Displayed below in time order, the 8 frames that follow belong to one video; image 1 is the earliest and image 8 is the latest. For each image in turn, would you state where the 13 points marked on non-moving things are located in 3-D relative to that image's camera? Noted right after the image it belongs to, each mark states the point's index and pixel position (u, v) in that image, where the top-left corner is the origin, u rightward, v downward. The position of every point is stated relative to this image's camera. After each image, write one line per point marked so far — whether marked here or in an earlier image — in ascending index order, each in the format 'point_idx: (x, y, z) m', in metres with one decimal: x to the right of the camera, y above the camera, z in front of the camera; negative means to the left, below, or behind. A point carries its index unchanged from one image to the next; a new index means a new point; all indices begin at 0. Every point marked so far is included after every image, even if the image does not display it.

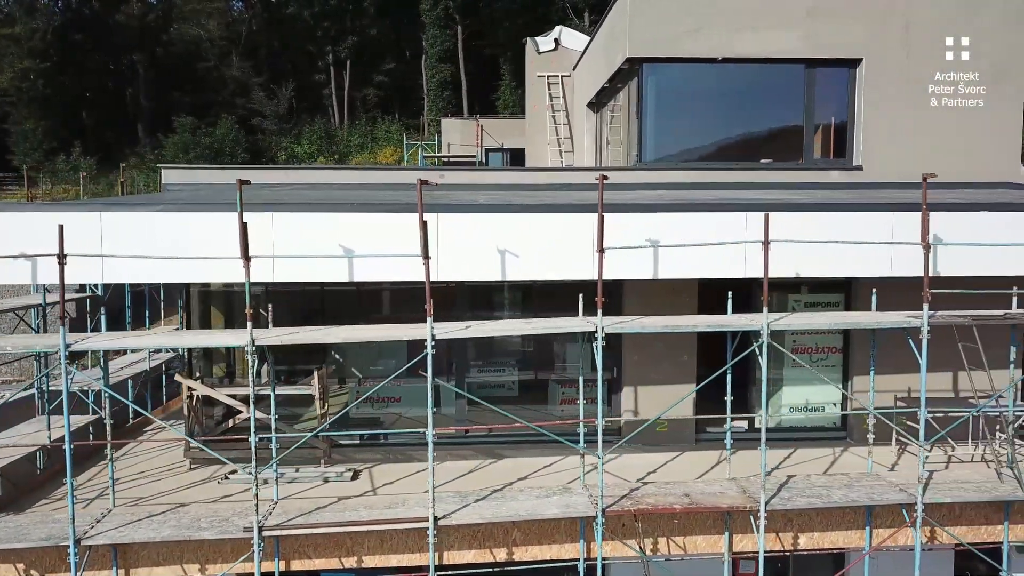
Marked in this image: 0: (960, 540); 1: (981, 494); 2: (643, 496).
0: (+3.3, -1.9, +6.0) m
1: (+3.1, -1.4, +5.4) m
2: (+0.9, -1.4, +5.4) m
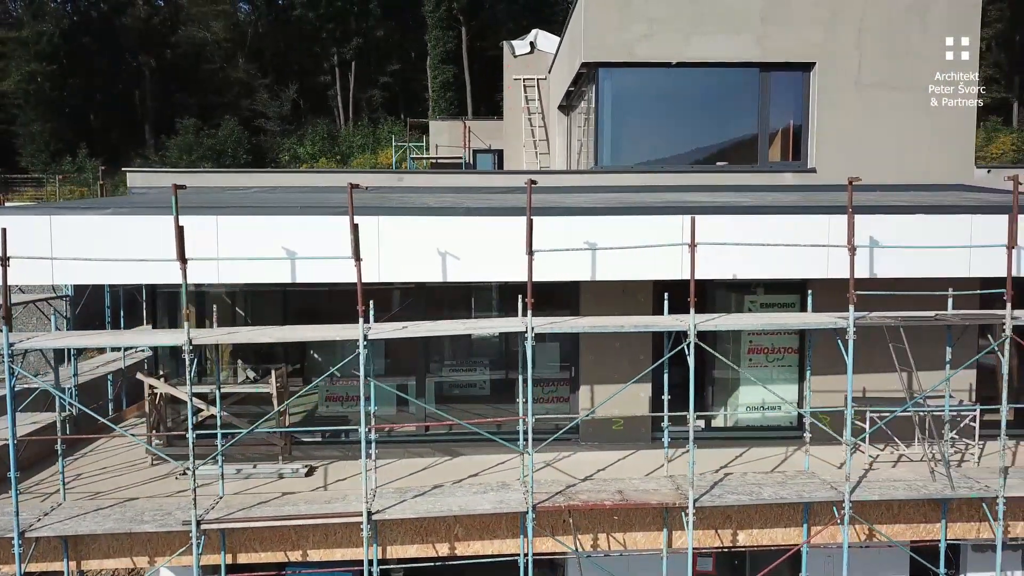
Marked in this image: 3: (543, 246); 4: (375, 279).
0: (+2.9, -1.9, +6.0) m
1: (+2.7, -1.4, +5.5) m
2: (+0.4, -1.4, +5.5) m
3: (+0.2, +0.3, +5.7) m
4: (-1.0, +0.1, +5.6) m
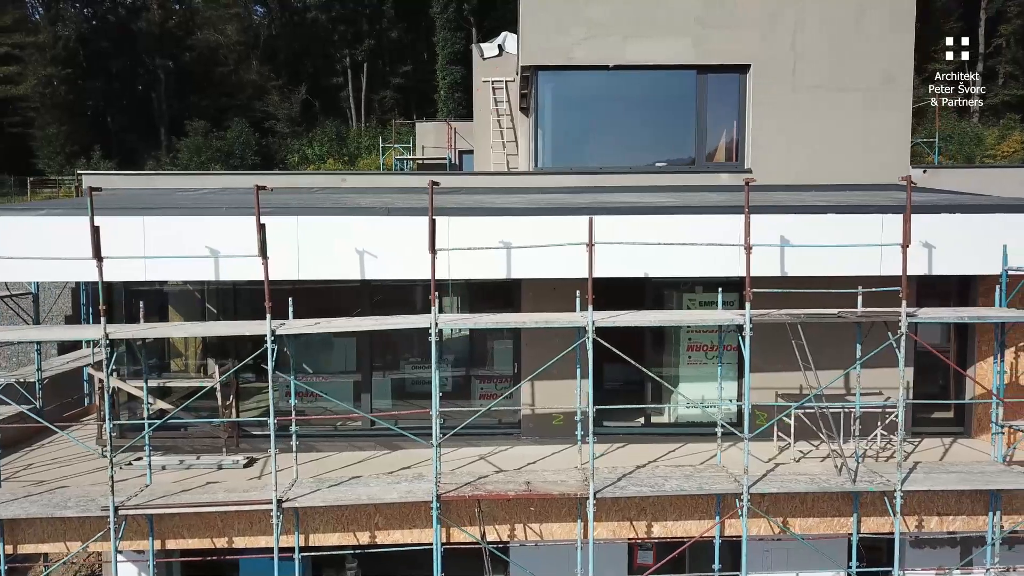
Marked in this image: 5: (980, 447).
0: (+2.3, -1.9, +6.2) m
1: (+2.1, -1.4, +5.6) m
2: (-0.2, -1.4, +5.7) m
3: (-0.4, +0.3, +5.9) m
4: (-1.6, +0.1, +5.8) m
5: (+4.3, -1.5, +7.1) m
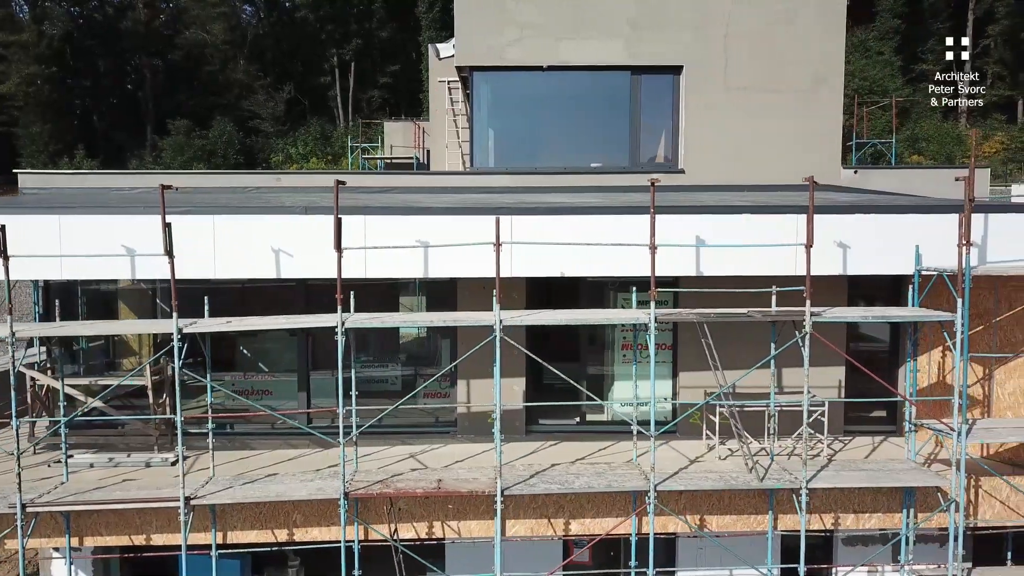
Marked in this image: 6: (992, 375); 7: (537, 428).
0: (+1.7, -1.9, +6.2) m
1: (+1.5, -1.4, +5.7) m
2: (-0.8, -1.4, +5.7) m
3: (-1.0, +0.3, +5.9) m
4: (-2.2, +0.1, +5.8) m
5: (+3.6, -1.5, +7.2) m
6: (+4.2, -0.8, +6.9) m
7: (+0.2, -1.4, +7.9) m
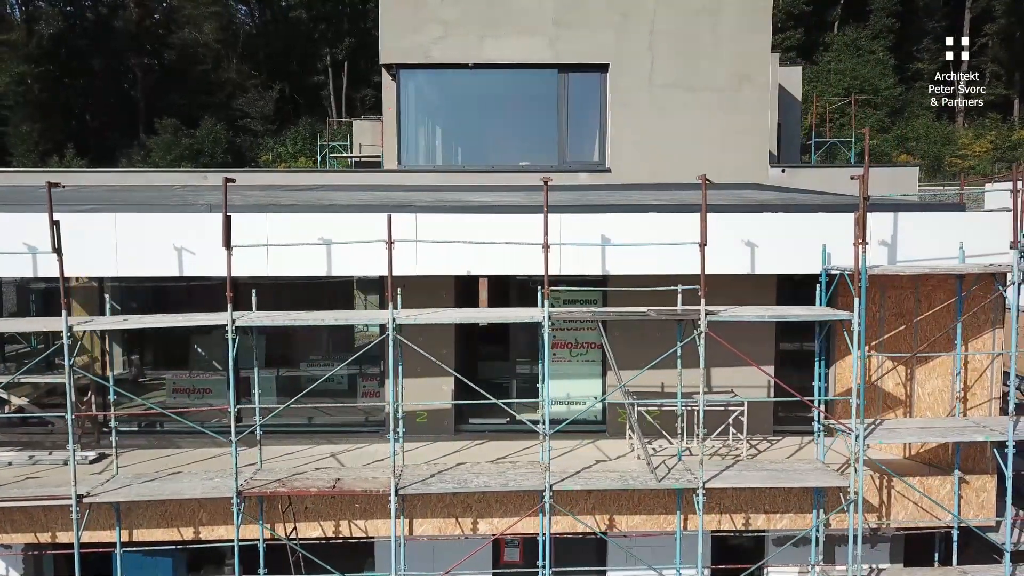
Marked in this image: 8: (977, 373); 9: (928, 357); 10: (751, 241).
0: (+1.0, -1.9, +6.2) m
1: (+0.7, -1.4, +5.6) m
2: (-1.5, -1.4, +5.7) m
3: (-1.7, +0.4, +5.9) m
4: (-2.9, +0.1, +5.8) m
5: (+2.9, -1.4, +7.2) m
6: (+3.5, -0.8, +6.9) m
7: (-0.5, -1.4, +7.9) m
8: (+3.7, -0.7, +6.4) m
9: (+3.5, -0.6, +6.8) m
10: (+1.8, +0.4, +6.1) m
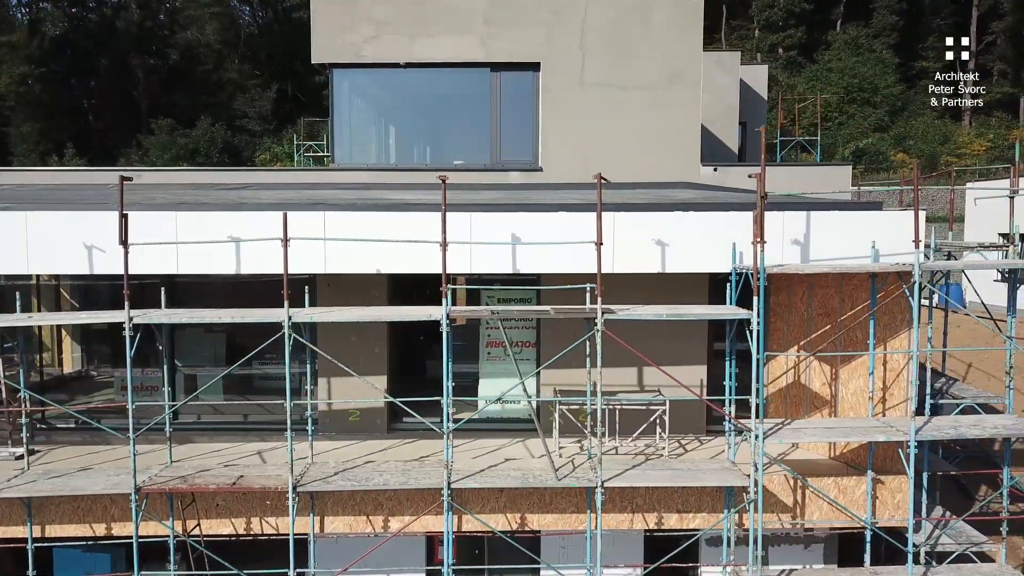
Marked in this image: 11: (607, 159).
0: (+0.3, -1.8, +6.2) m
1: (+0.1, -1.4, +5.6) m
2: (-2.2, -1.4, +5.8) m
3: (-2.4, +0.4, +5.9) m
4: (-3.6, +0.1, +5.9) m
5: (+2.3, -1.4, +7.1) m
6: (+2.8, -0.7, +6.8) m
7: (-1.1, -1.4, +7.9) m
8: (+3.0, -0.7, +6.3) m
9: (+2.8, -0.6, +6.7) m
10: (+1.1, +0.4, +6.1) m
11: (+0.9, +1.2, +7.6) m
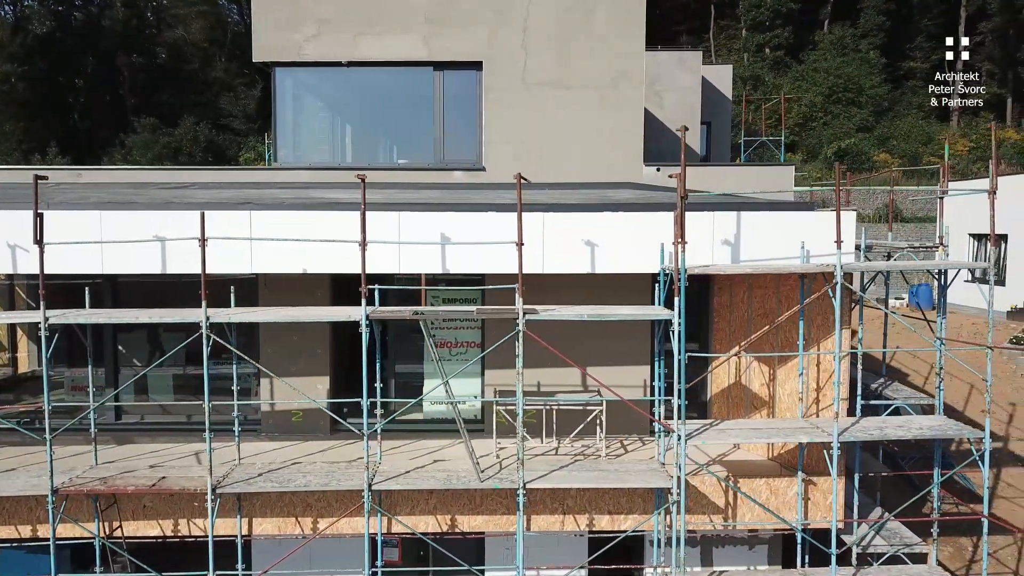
0: (-0.3, -1.8, +6.1) m
1: (-0.5, -1.4, +5.6) m
2: (-2.7, -1.4, +5.7) m
3: (-2.9, +0.4, +5.9) m
4: (-4.1, +0.1, +5.8) m
5: (+1.7, -1.4, +7.1) m
6: (+2.2, -0.8, +6.8) m
7: (-1.6, -1.4, +7.9) m
8: (+2.5, -0.7, +6.3) m
9: (+2.3, -0.6, +6.7) m
10: (+0.6, +0.4, +6.0) m
11: (+0.4, +1.2, +7.6) m
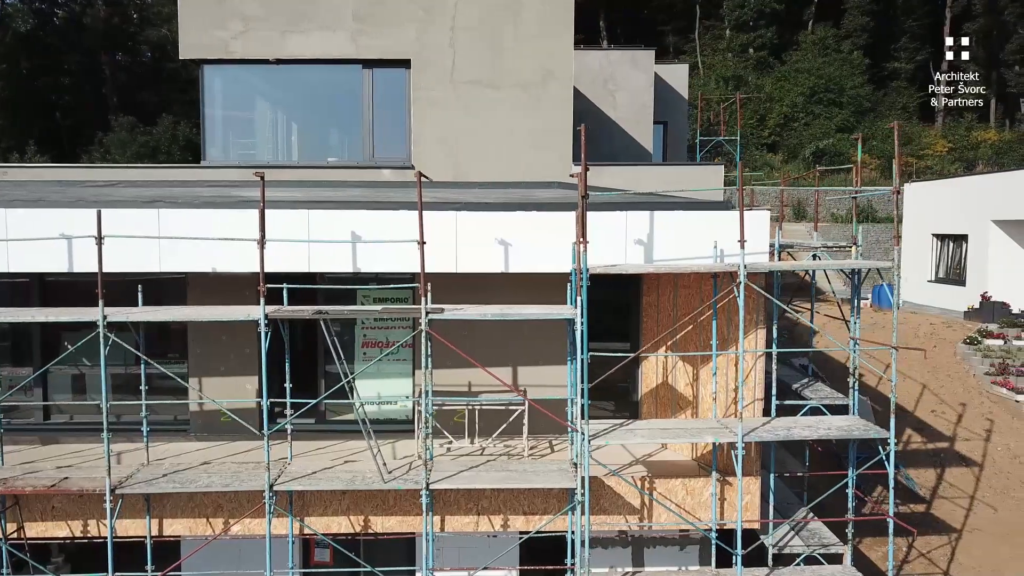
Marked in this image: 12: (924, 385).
0: (-0.9, -1.8, +6.1) m
1: (-1.1, -1.3, +5.6) m
2: (-3.4, -1.3, +5.6) m
3: (-3.6, +0.4, +5.8) m
4: (-4.8, +0.1, +5.8) m
5: (+1.1, -1.4, +7.1) m
6: (+1.6, -0.7, +6.8) m
7: (-2.3, -1.3, +7.8) m
8: (+1.8, -0.7, +6.3) m
9: (+1.6, -0.6, +6.7) m
10: (-0.1, +0.4, +6.0) m
11: (-0.3, +1.2, +7.6) m
12: (+6.1, -1.4, +11.8) m
